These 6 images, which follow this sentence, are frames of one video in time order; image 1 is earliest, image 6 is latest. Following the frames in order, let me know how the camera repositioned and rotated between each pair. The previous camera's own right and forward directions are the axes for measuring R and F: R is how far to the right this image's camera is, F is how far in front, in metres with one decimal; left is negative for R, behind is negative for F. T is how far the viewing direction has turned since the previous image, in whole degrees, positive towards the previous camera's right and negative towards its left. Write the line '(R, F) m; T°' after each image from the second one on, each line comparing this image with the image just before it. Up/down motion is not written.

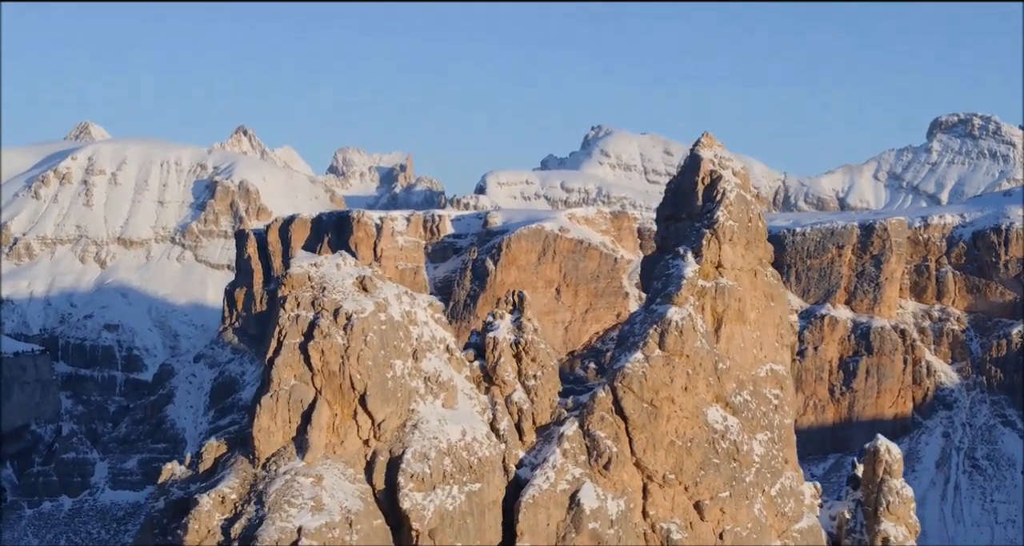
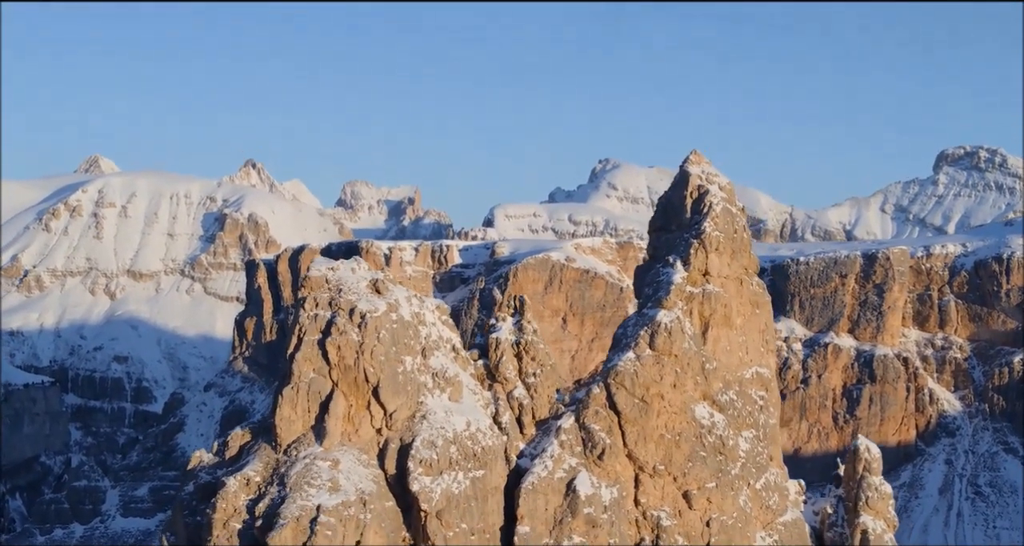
(+0.2, -3.2) m; 0°
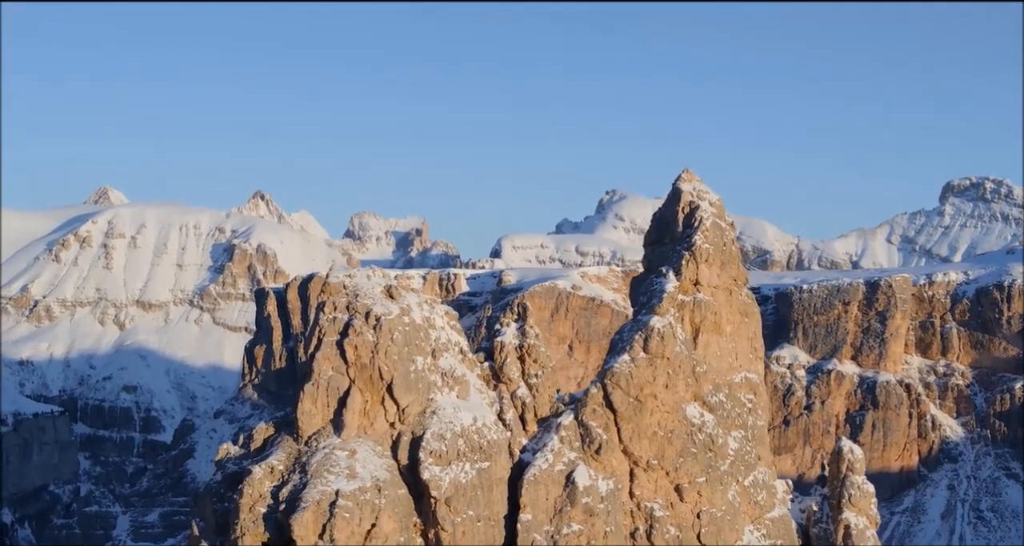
(+0.1, -3.3) m; 0°
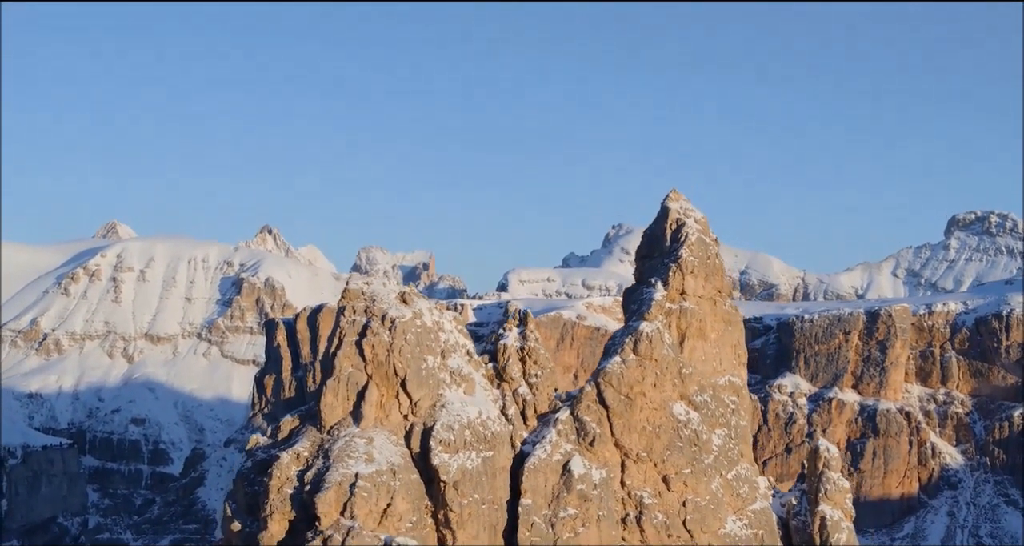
(+0.1, -4.6) m; 0°
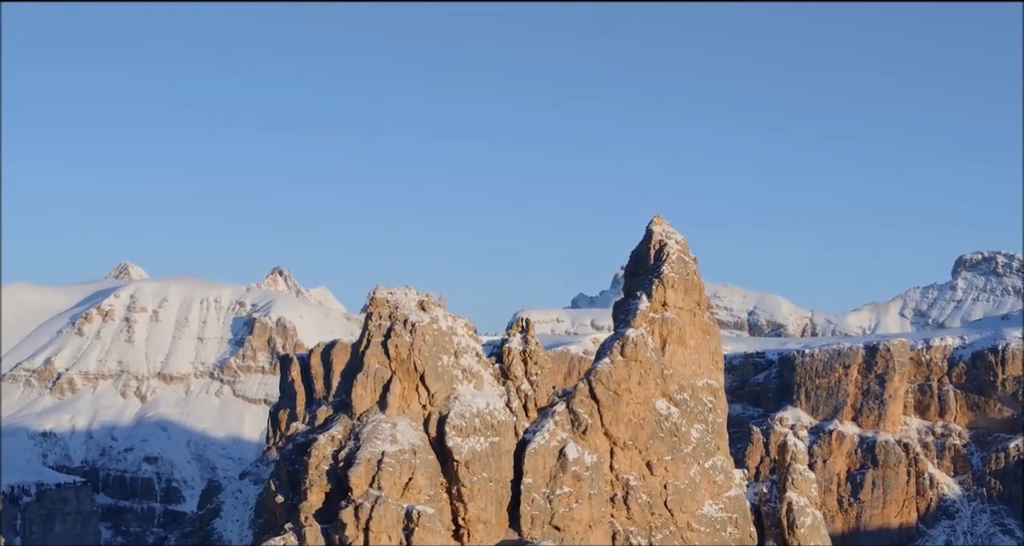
(+0.2, -7.8) m; 0°
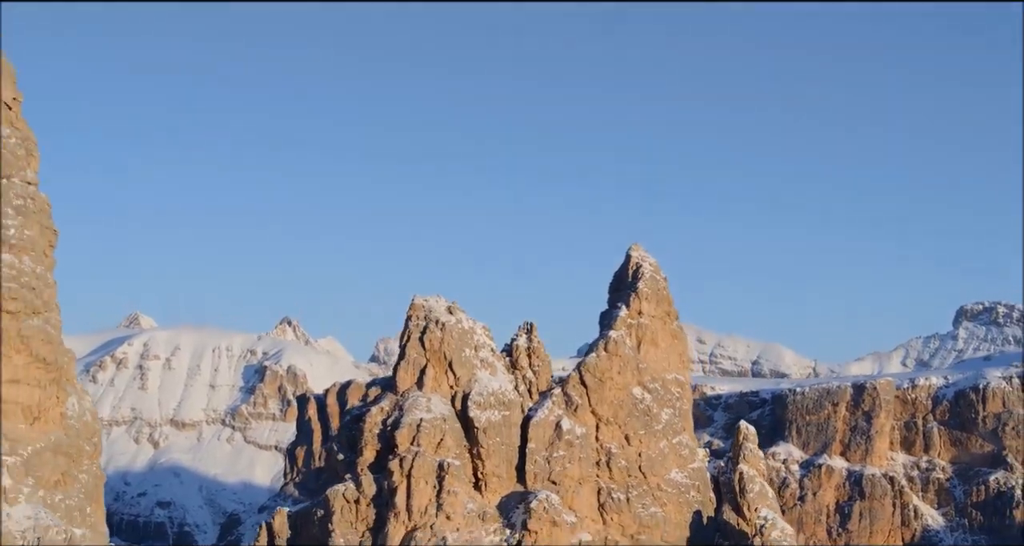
(0.0, -16.1) m; 0°
